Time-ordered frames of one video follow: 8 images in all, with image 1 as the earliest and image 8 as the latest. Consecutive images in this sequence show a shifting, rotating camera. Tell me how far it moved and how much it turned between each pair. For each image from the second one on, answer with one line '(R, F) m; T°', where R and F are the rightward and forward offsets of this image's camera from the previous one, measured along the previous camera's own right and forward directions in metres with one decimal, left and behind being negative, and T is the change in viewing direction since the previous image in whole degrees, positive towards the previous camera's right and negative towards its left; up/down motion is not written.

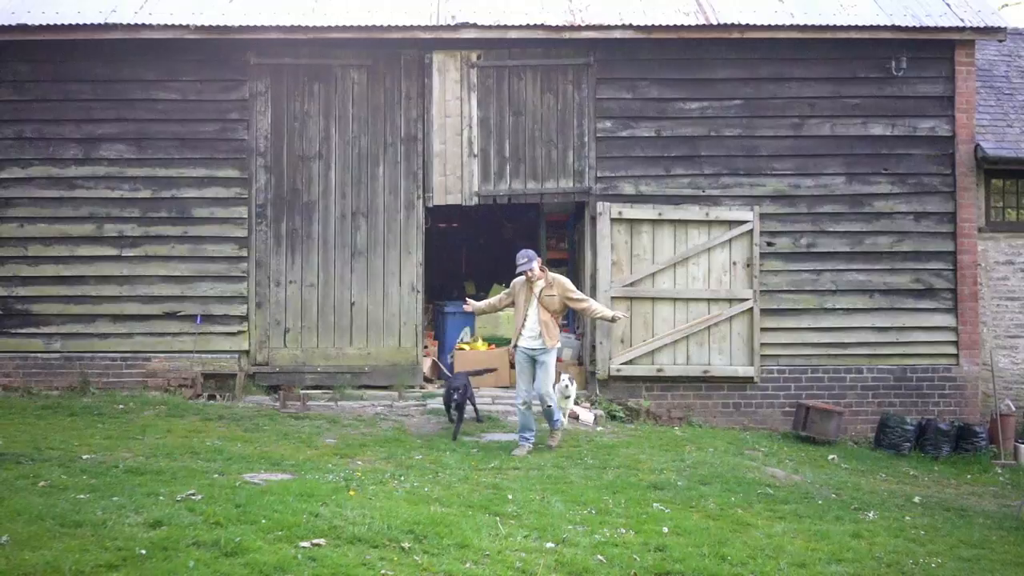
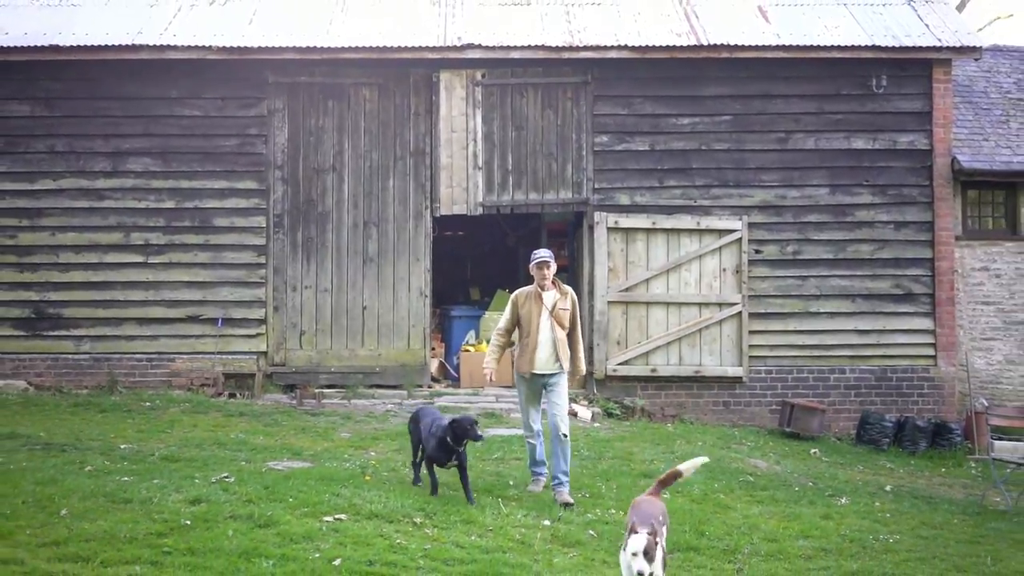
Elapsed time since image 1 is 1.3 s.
(0.0, -0.6) m; 0°
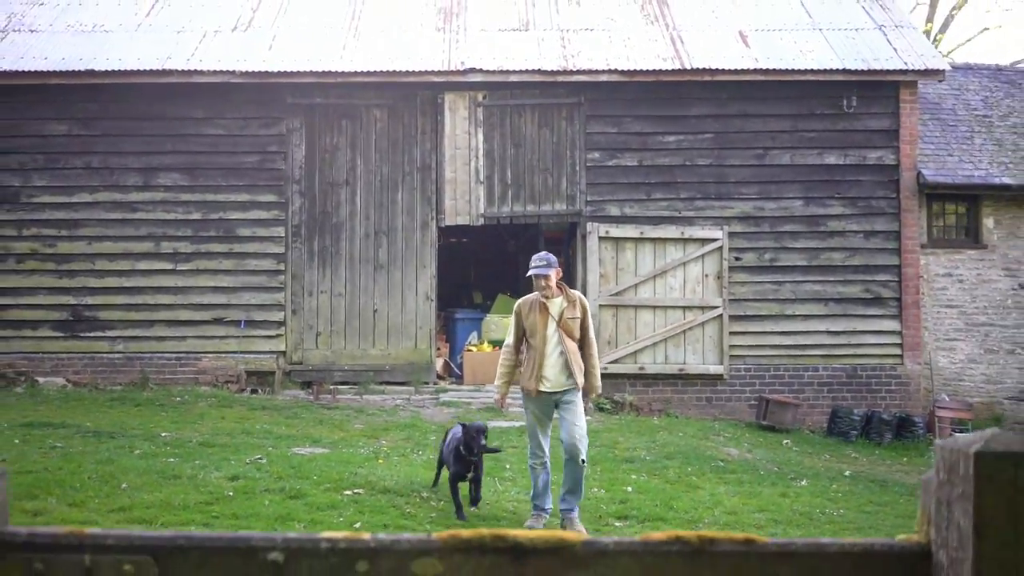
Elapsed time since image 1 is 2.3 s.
(+0.1, -0.9) m; 0°
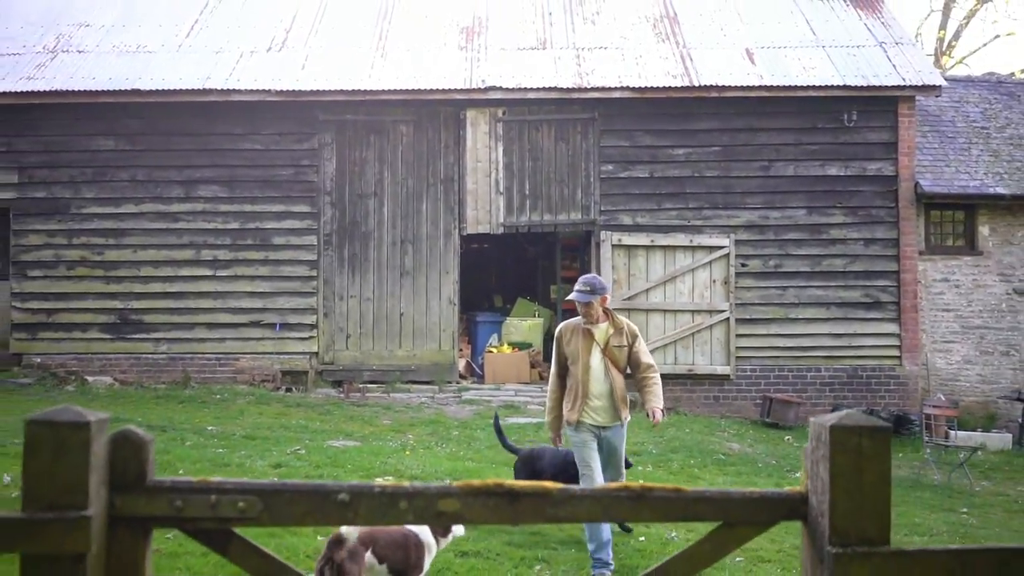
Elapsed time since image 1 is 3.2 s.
(+0.1, -0.7) m; -1°
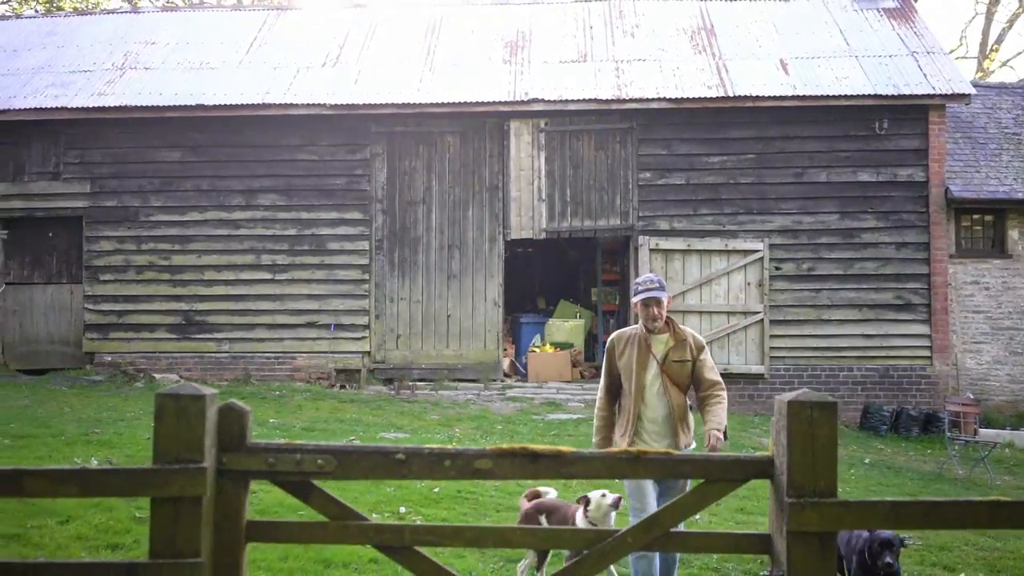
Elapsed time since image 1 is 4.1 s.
(+0.1, -0.6) m; -3°
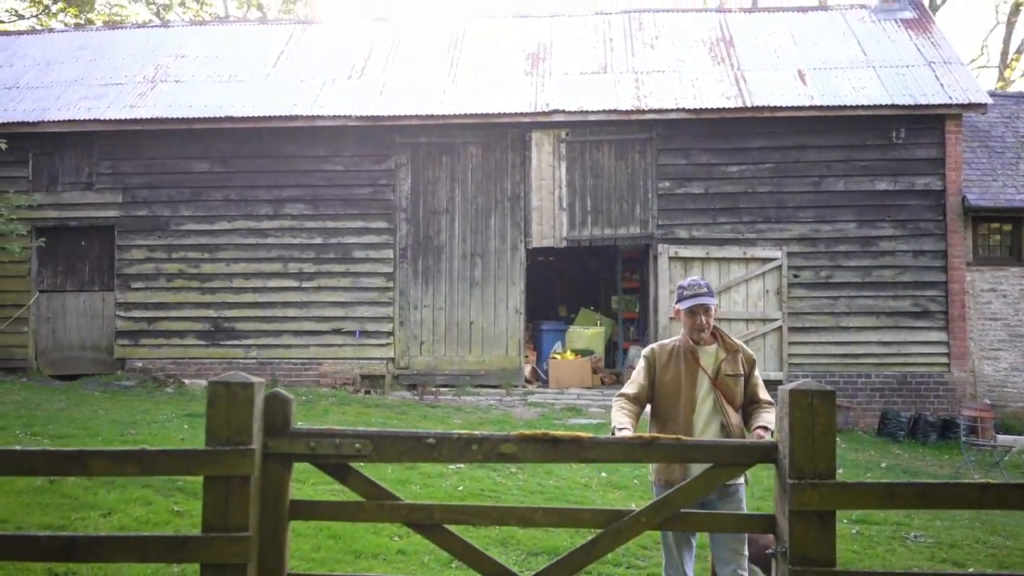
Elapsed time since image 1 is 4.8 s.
(0.0, -0.2) m; -1°
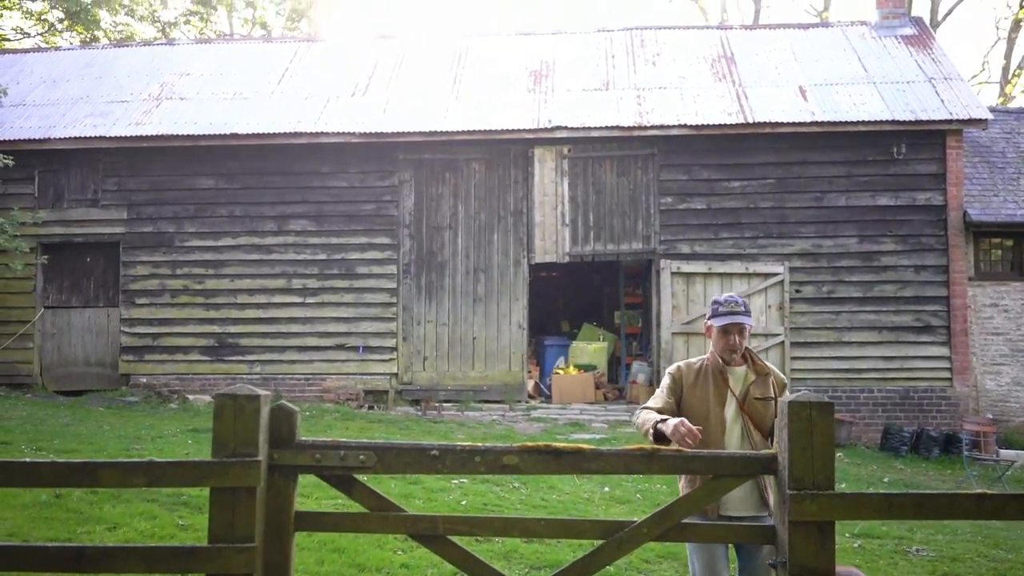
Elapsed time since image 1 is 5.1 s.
(0.0, 0.0) m; 0°
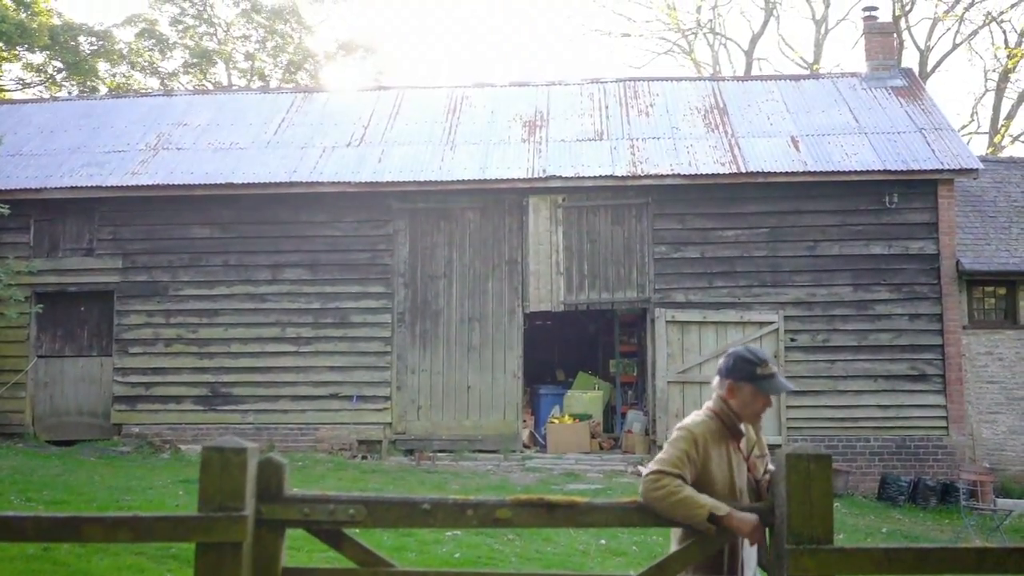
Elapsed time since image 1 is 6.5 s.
(0.0, 0.0) m; 0°
